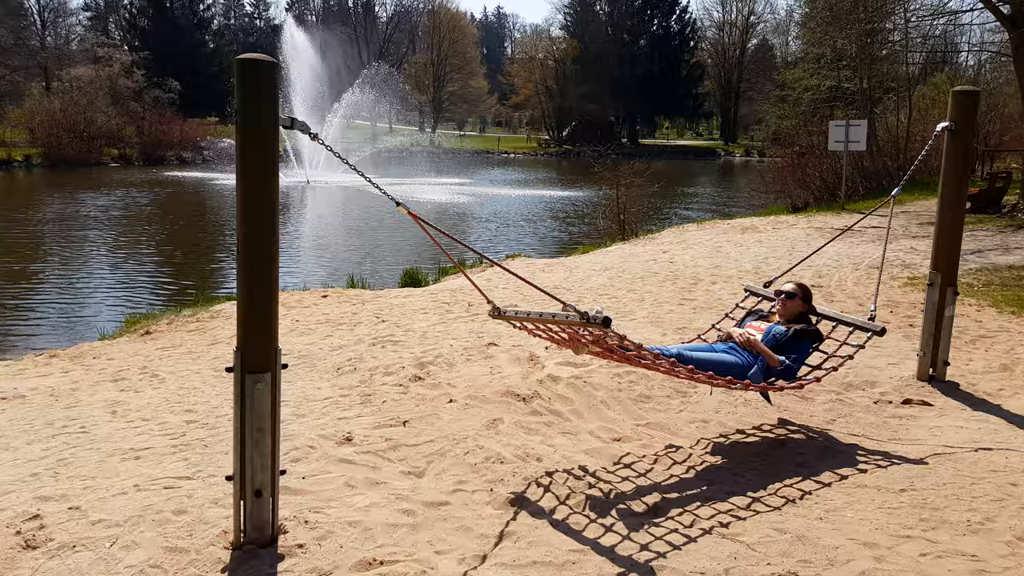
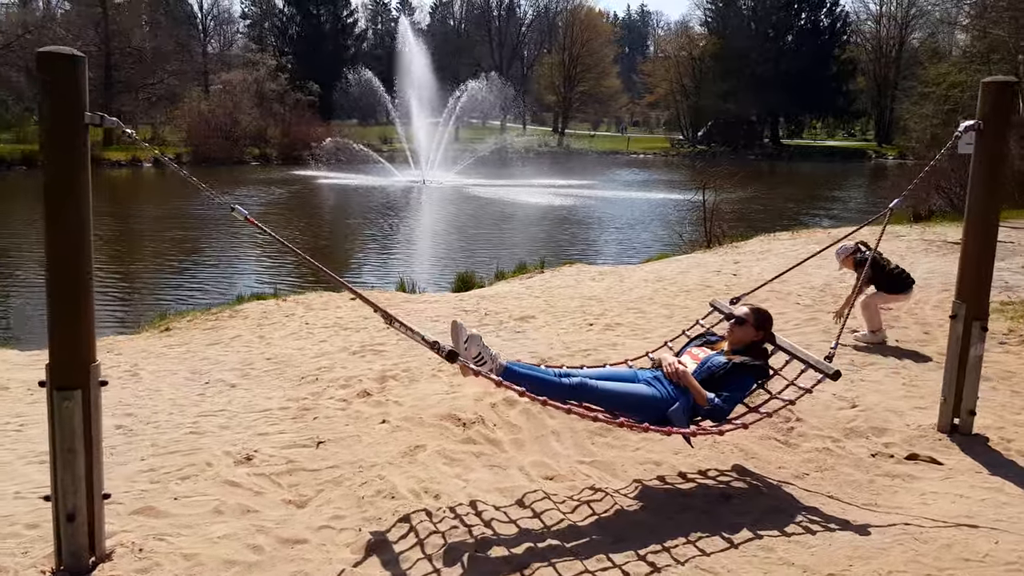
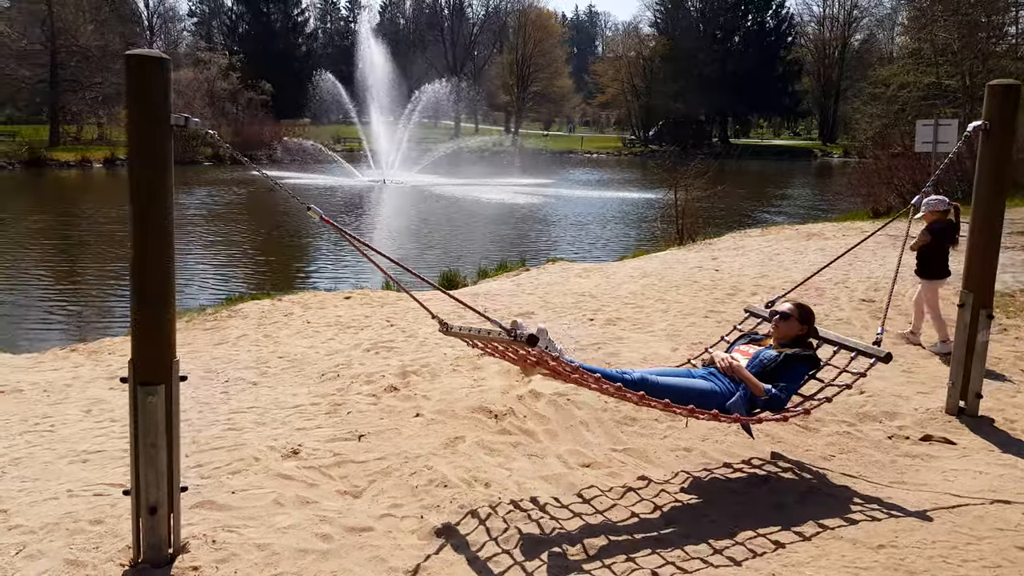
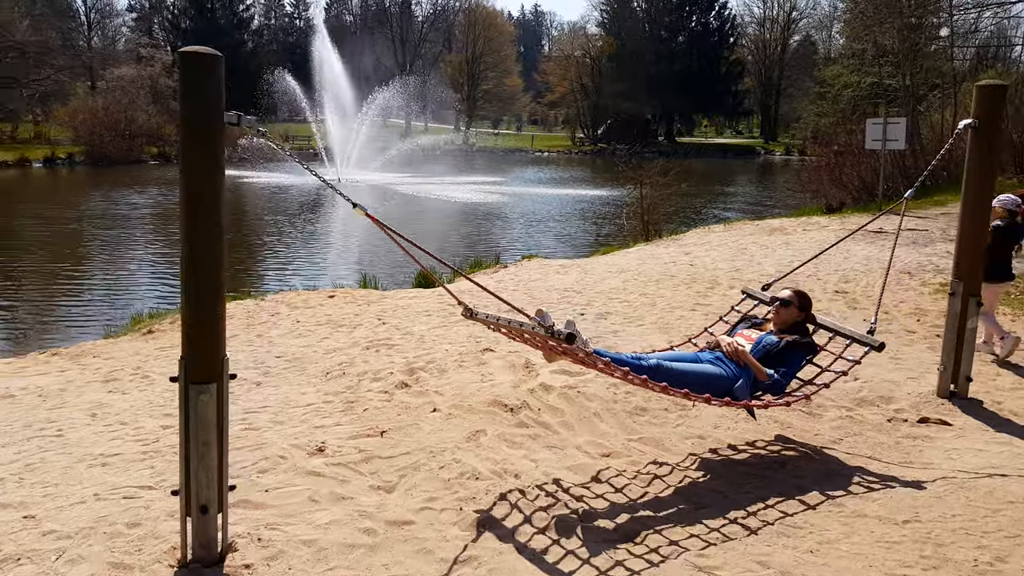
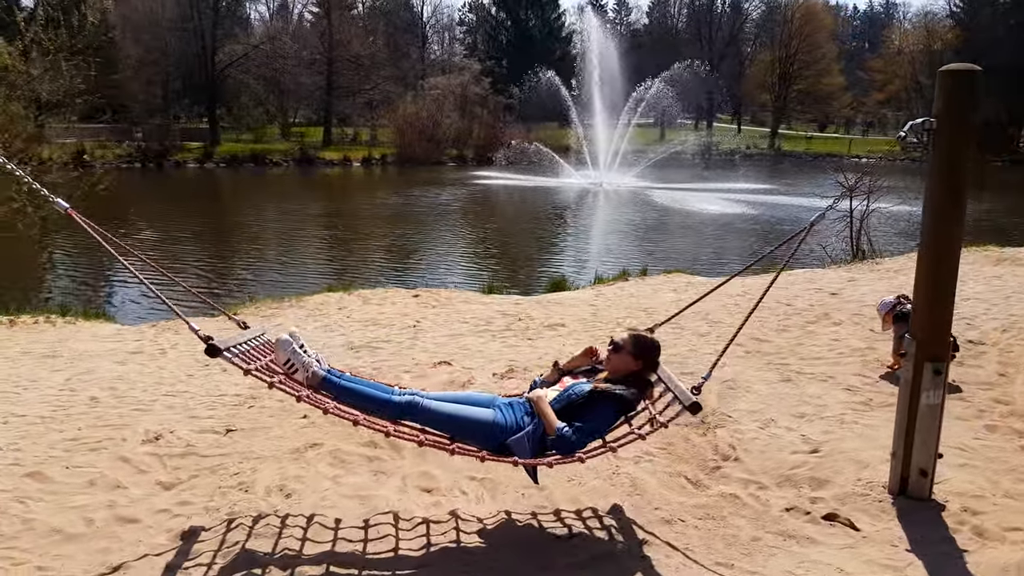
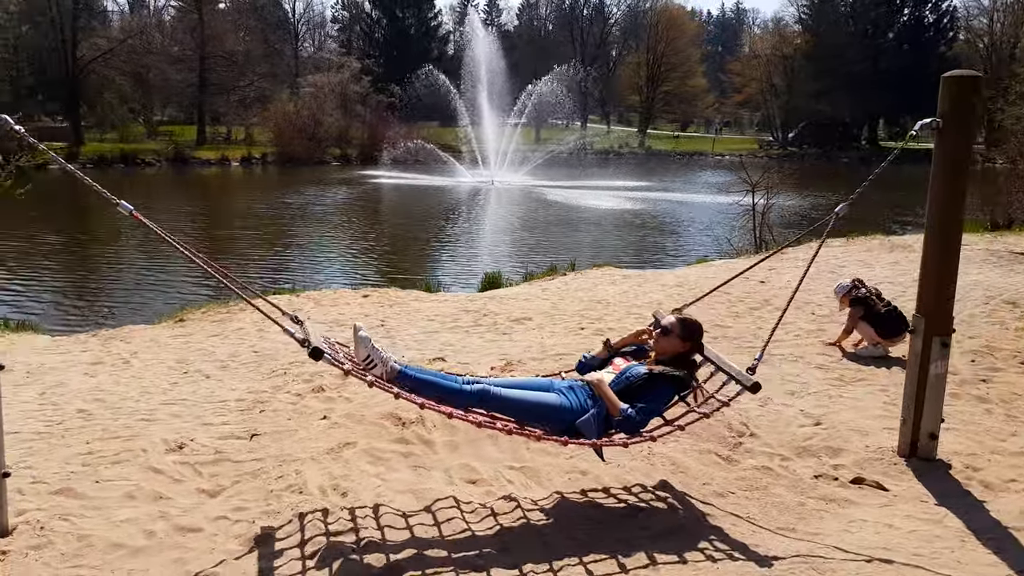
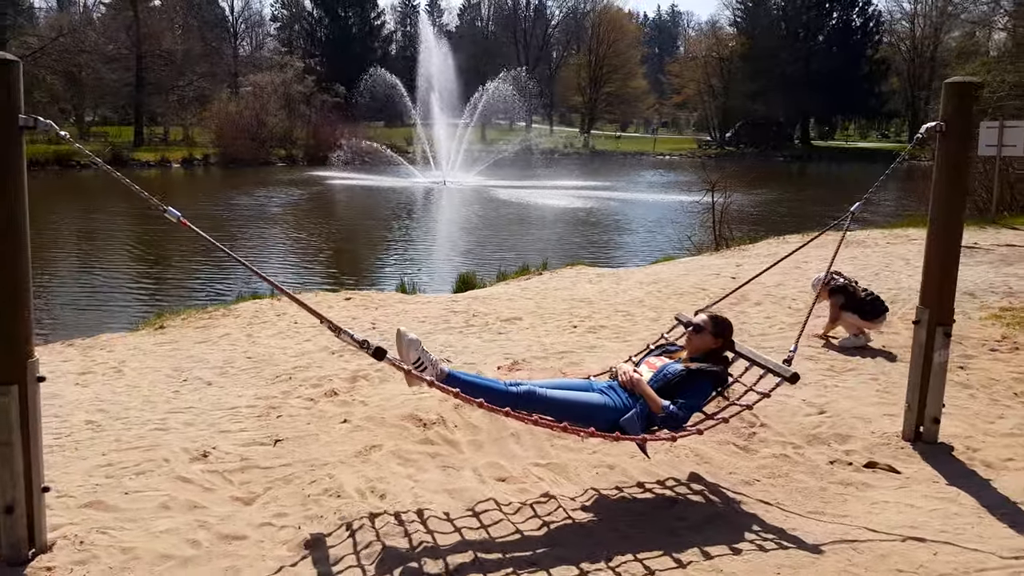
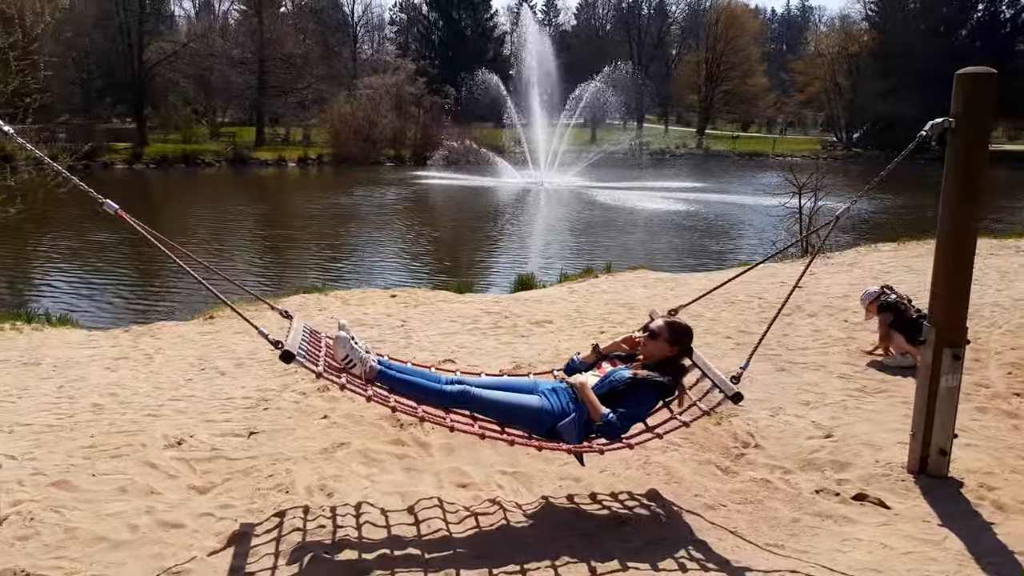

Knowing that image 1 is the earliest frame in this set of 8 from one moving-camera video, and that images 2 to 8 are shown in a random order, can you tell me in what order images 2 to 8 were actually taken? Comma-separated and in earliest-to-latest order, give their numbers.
4, 3, 2, 7, 6, 8, 5
